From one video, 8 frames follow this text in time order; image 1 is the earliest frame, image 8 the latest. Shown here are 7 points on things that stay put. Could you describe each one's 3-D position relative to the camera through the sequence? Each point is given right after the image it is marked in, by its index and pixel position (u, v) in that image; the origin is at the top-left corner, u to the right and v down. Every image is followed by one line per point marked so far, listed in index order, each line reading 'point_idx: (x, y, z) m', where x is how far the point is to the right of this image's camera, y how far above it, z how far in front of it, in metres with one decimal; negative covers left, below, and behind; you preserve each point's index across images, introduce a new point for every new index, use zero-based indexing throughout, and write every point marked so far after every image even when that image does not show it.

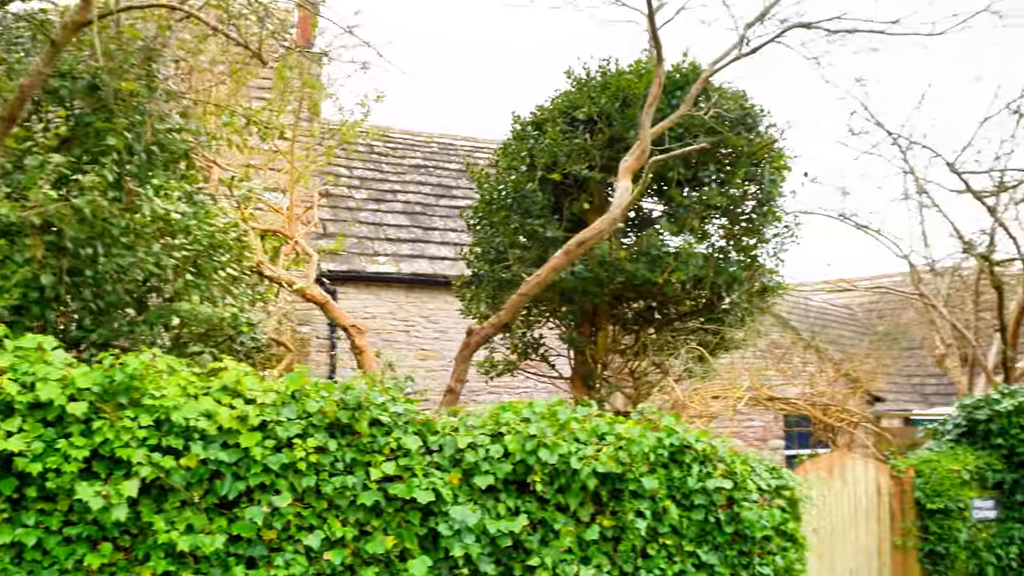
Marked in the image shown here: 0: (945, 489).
0: (+3.0, -1.4, +6.3) m
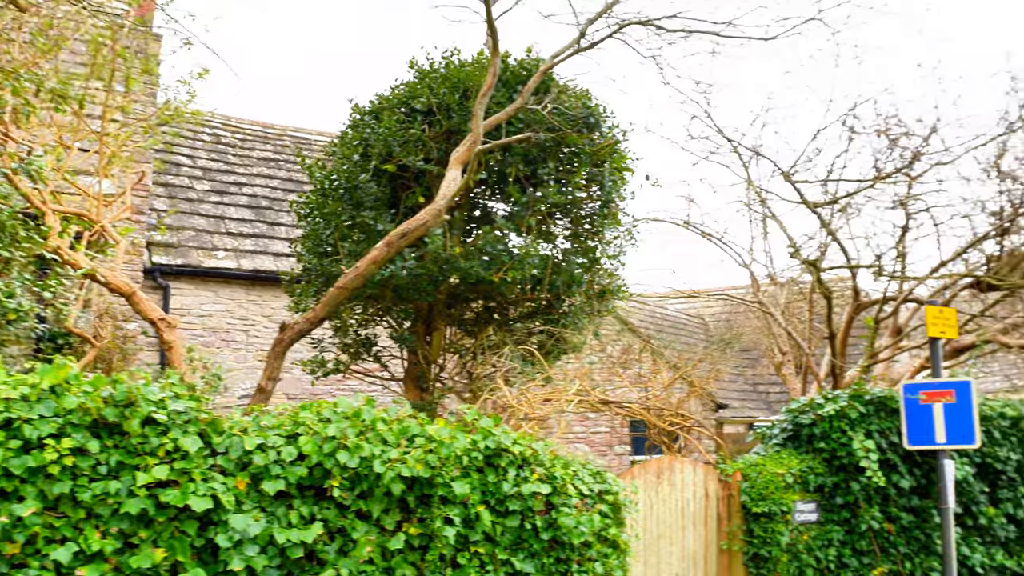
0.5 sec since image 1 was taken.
0: (+1.8, -1.4, +6.4) m
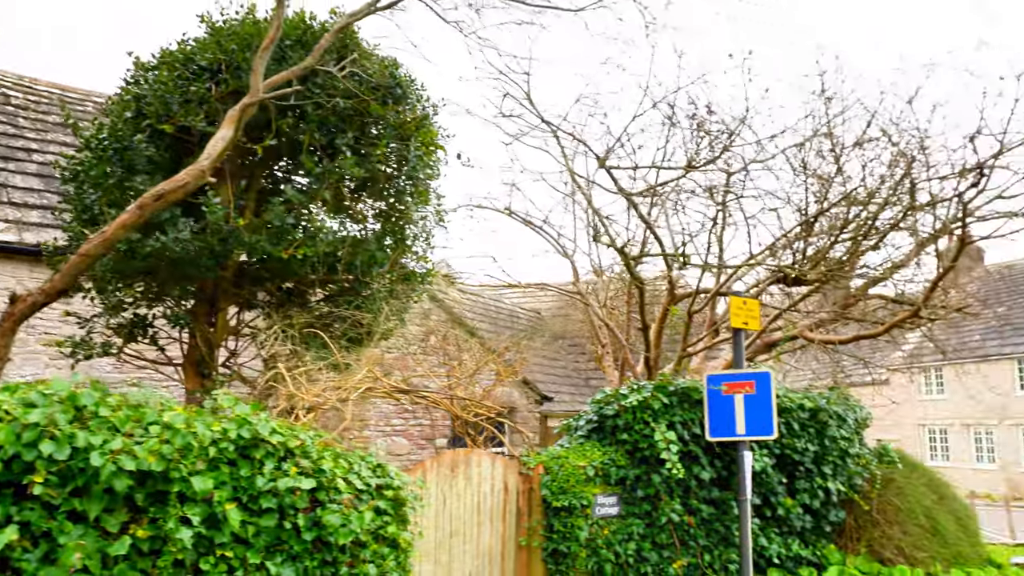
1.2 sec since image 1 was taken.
0: (+0.4, -1.3, +6.1) m
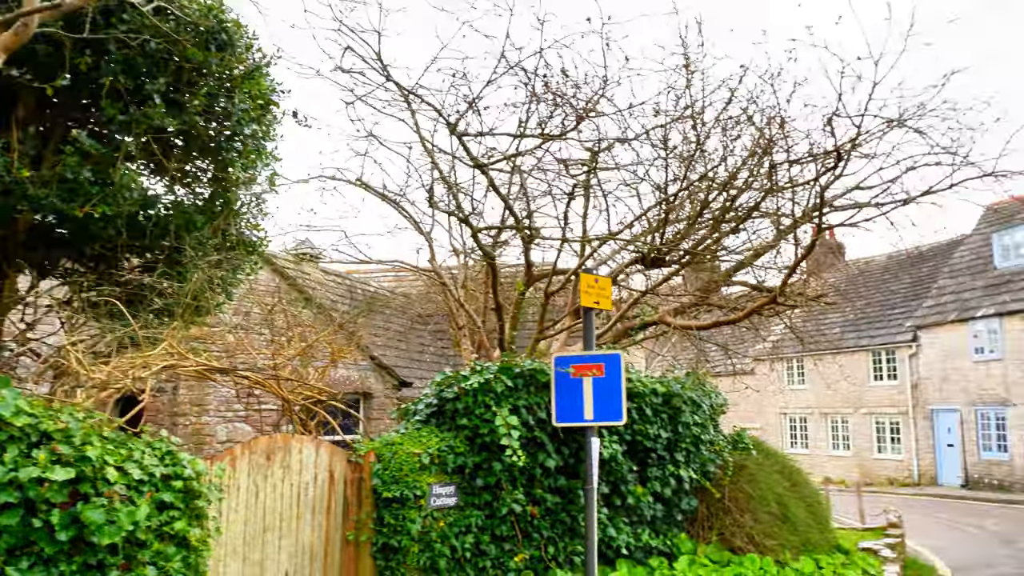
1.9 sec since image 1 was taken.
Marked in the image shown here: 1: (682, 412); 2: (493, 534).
0: (-0.7, -1.2, +5.6) m
1: (+1.3, -1.0, +7.1) m
2: (-0.1, -1.6, +6.0) m
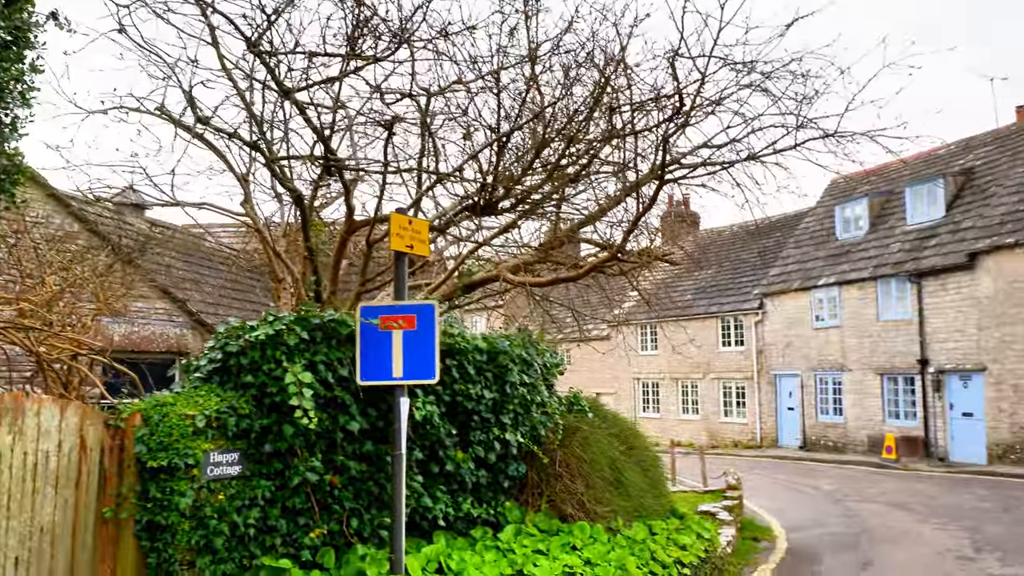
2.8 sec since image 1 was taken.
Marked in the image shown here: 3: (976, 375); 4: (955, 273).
0: (-1.8, -0.8, +4.8) m
1: (0.0, -0.6, +6.6) m
2: (-1.3, -1.3, +5.2) m
3: (+9.6, -1.8, +19.0) m
4: (+9.5, +0.3, +19.6) m
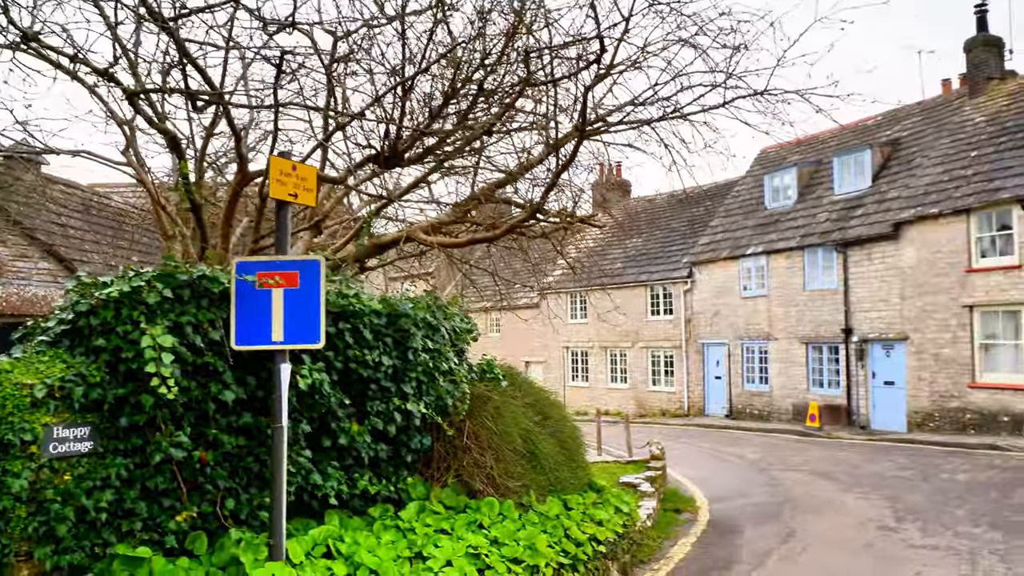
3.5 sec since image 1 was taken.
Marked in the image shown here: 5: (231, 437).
0: (-2.3, -0.6, +4.1) m
1: (-0.7, -0.3, +6.0) m
2: (-1.9, -1.0, +4.6) m
3: (+8.1, -1.2, +19.1) m
4: (+7.9, +1.0, +19.7) m
5: (-1.5, -0.8, +4.9) m
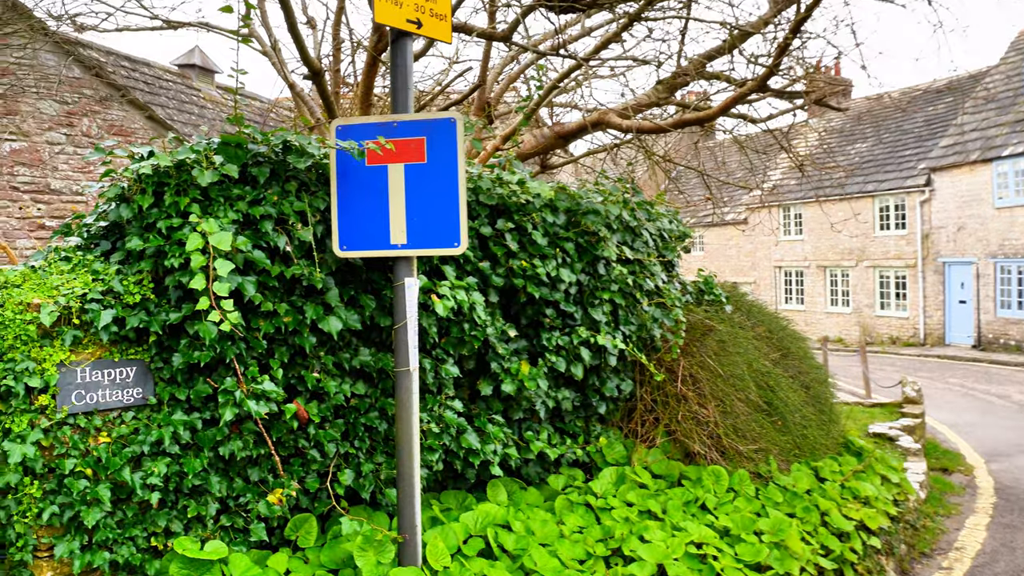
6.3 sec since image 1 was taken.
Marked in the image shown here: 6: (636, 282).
0: (-1.6, -0.2, +2.8) m
1: (+0.4, +0.2, +4.3) m
2: (-1.0, -0.6, +3.2) m
3: (+11.7, +0.4, +15.2) m
4: (+11.7, +2.6, +15.6) m
5: (-0.6, -0.4, +3.4) m
6: (+0.6, 0.0, +4.6) m
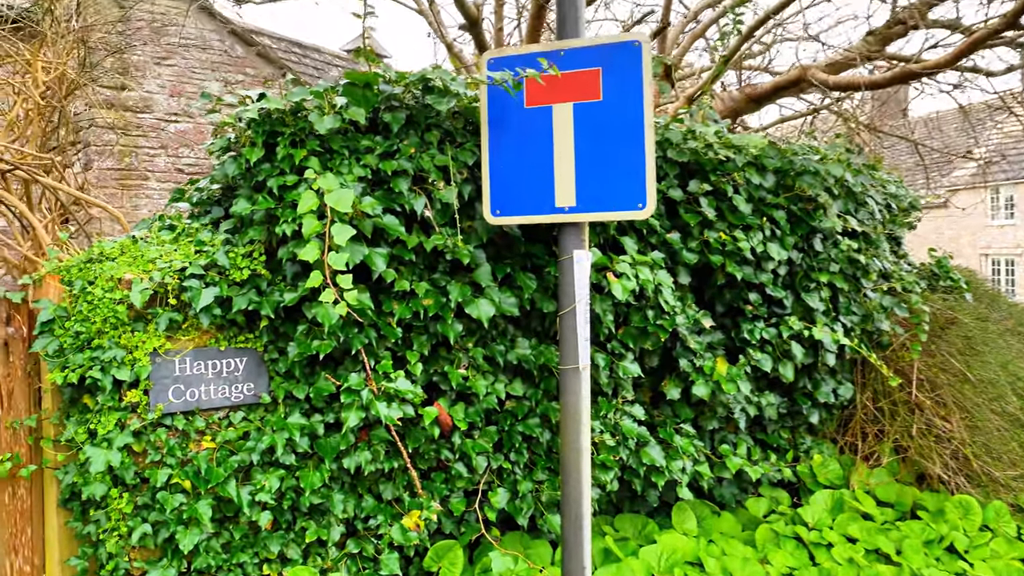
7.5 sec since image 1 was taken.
0: (-1.1, -0.1, +2.3) m
1: (+1.1, +0.3, +3.4) m
2: (-0.5, -0.5, +2.6) m
3: (+14.3, +0.6, +12.1) m
4: (+14.3, +2.8, +12.5) m
5: (-0.1, -0.3, +2.8) m
6: (+1.4, +0.1, +3.6) m
